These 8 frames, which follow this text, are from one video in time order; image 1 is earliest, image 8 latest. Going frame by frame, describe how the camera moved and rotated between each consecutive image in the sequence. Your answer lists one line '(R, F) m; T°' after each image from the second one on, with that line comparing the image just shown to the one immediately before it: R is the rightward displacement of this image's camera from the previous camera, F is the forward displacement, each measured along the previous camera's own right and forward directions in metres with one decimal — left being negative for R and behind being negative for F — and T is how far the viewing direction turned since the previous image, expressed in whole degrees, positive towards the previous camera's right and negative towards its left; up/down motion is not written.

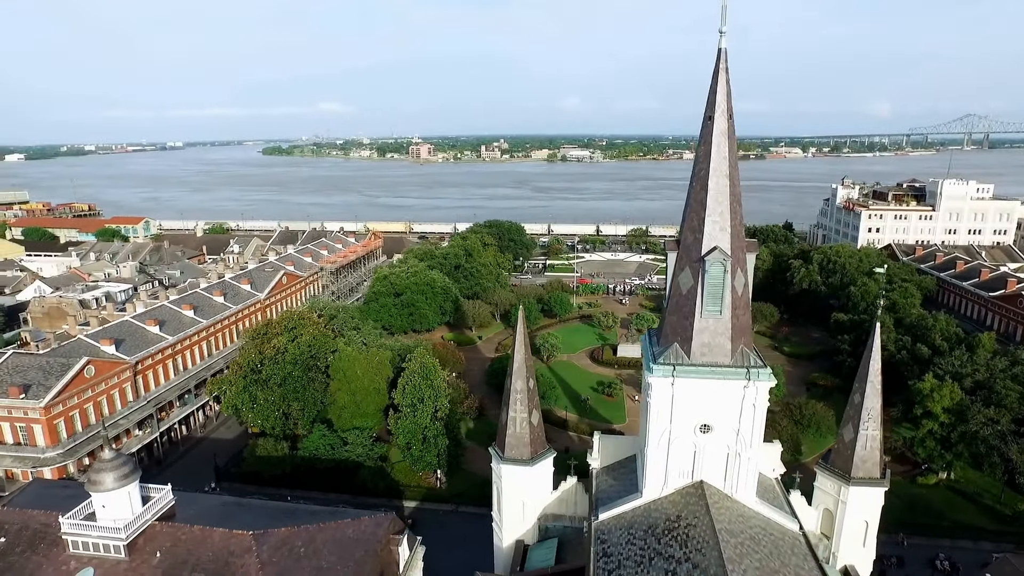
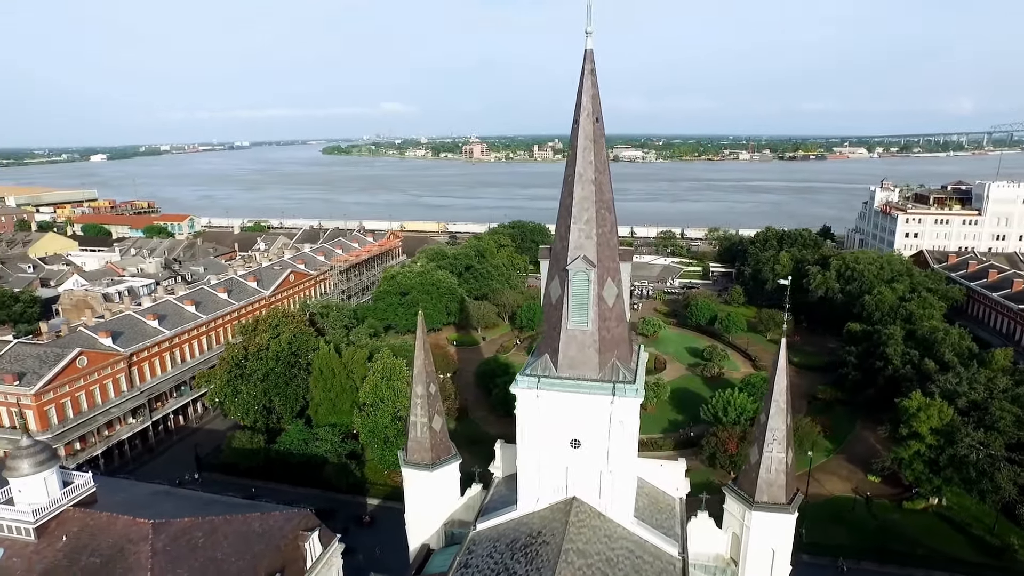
(+4.7, +0.3) m; -6°
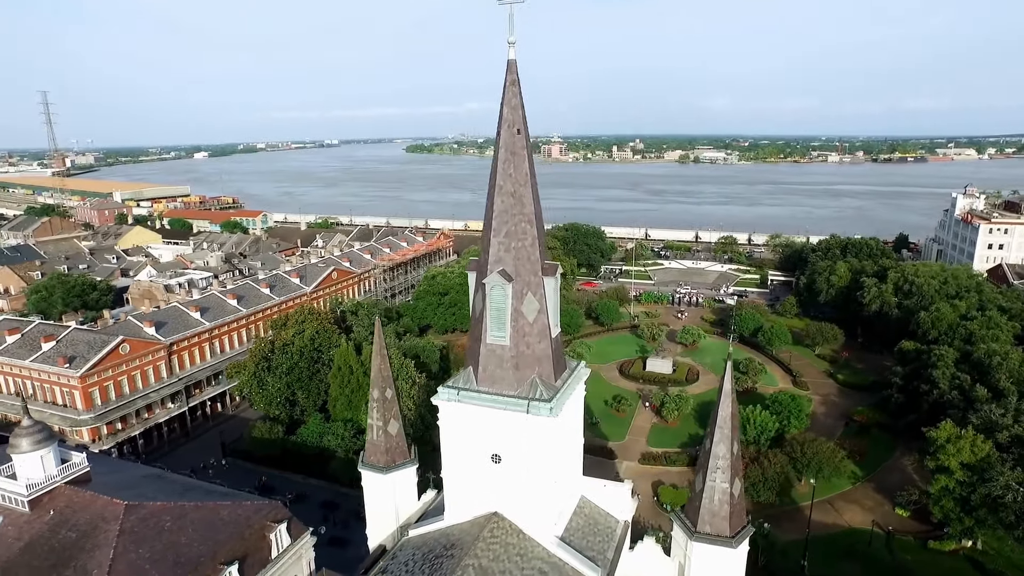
(+3.8, +0.3) m; -8°
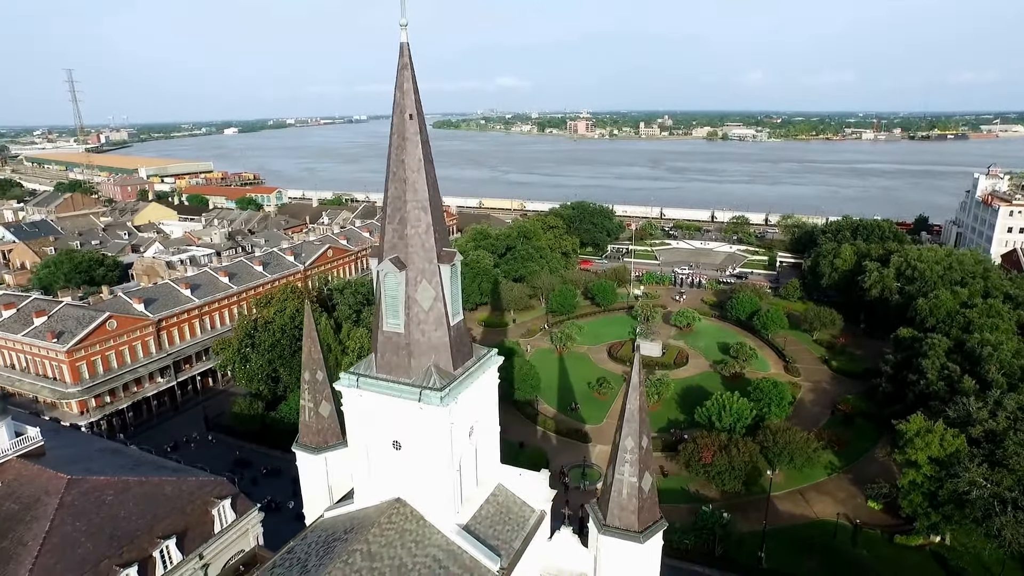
(+3.1, +0.3) m; -3°
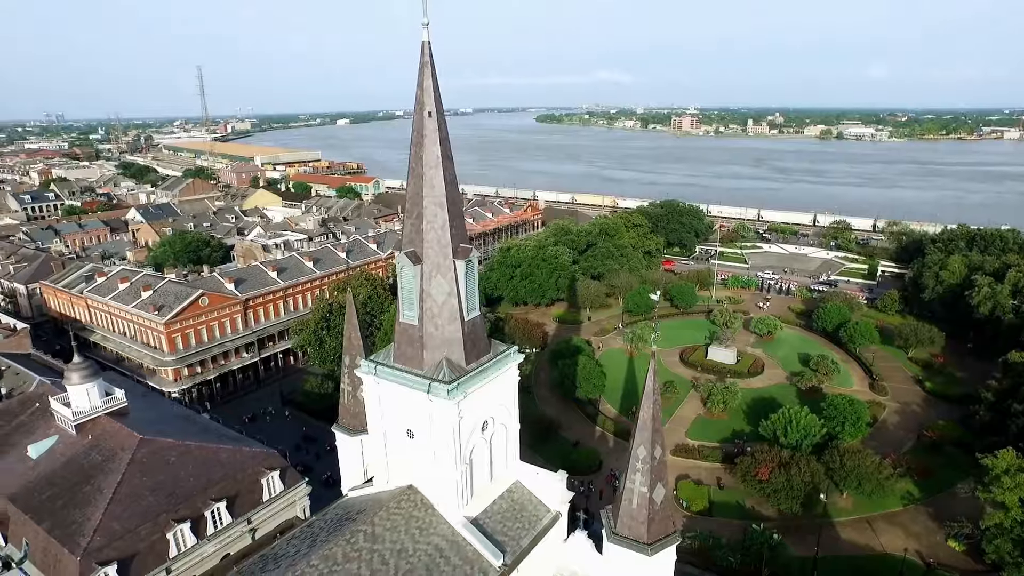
(+1.9, +0.2) m; -9°
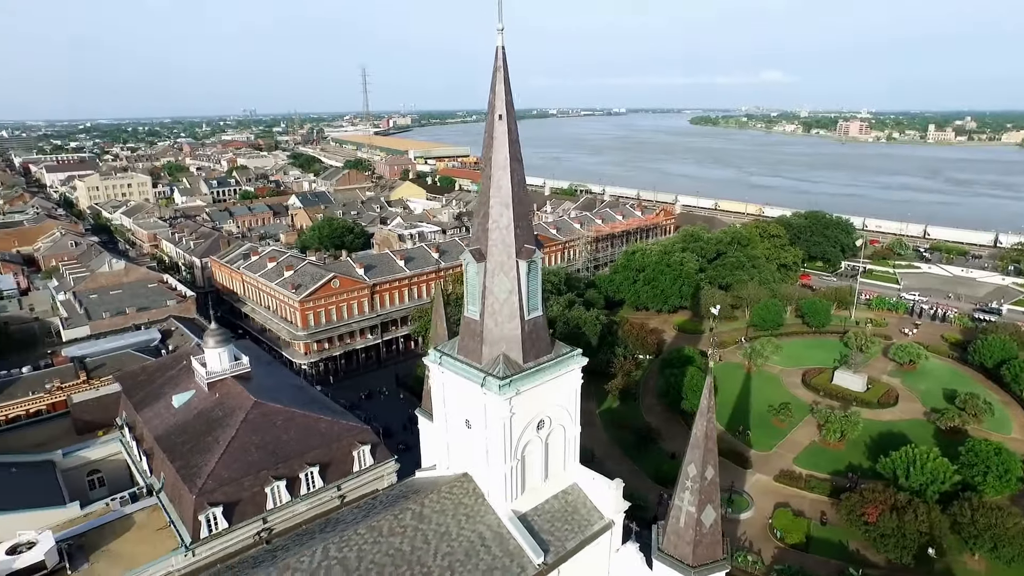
(+1.9, 0.0) m; -12°
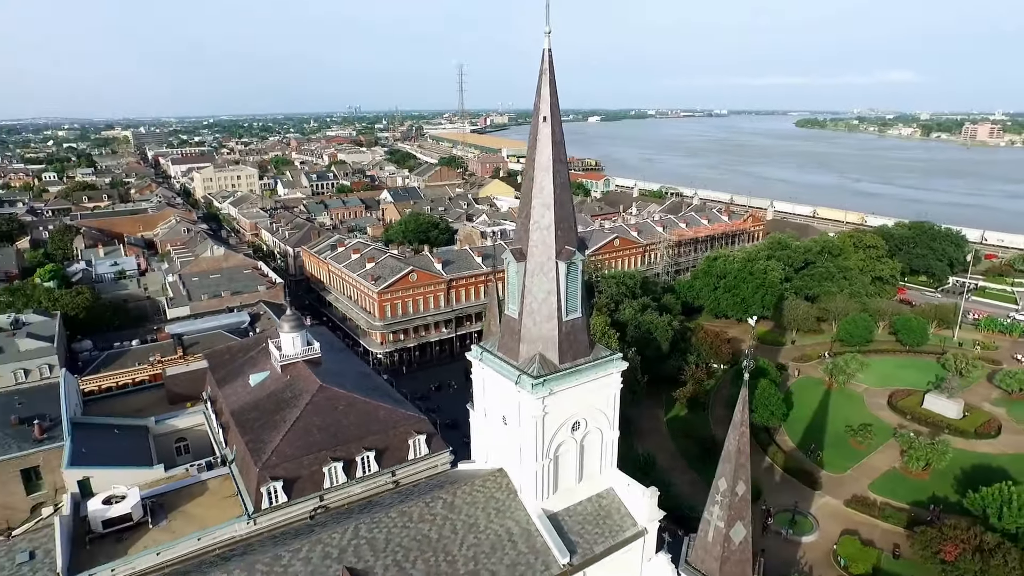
(+1.3, -0.1) m; -8°
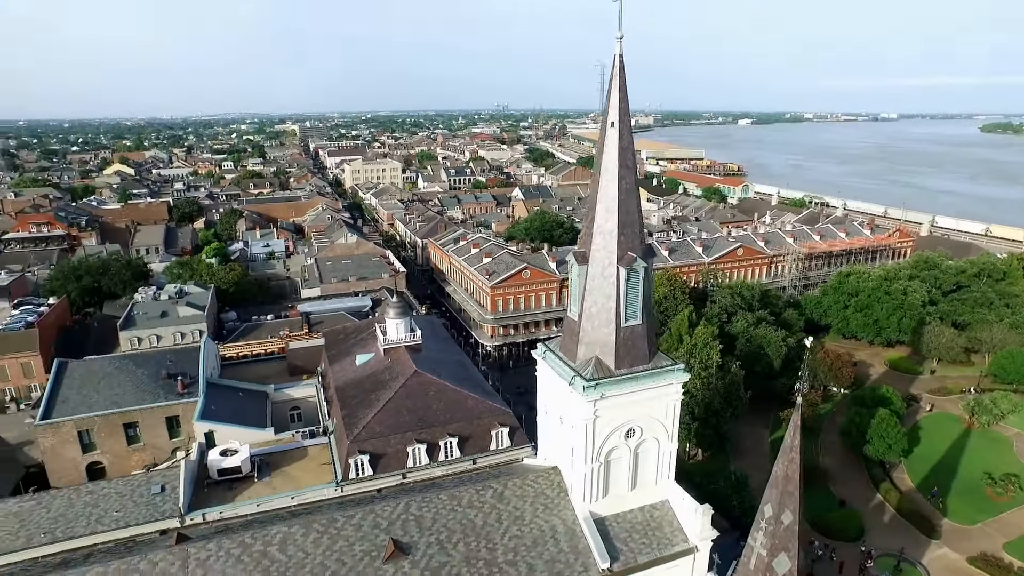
(+1.9, -0.2) m; -12°
